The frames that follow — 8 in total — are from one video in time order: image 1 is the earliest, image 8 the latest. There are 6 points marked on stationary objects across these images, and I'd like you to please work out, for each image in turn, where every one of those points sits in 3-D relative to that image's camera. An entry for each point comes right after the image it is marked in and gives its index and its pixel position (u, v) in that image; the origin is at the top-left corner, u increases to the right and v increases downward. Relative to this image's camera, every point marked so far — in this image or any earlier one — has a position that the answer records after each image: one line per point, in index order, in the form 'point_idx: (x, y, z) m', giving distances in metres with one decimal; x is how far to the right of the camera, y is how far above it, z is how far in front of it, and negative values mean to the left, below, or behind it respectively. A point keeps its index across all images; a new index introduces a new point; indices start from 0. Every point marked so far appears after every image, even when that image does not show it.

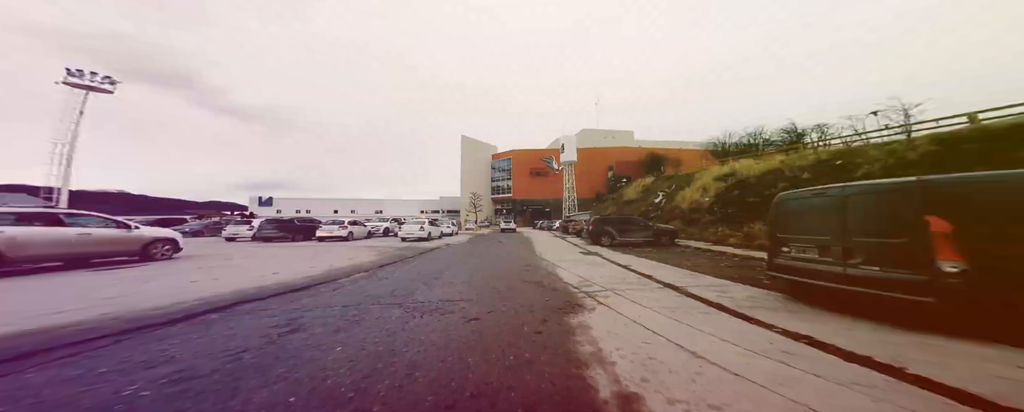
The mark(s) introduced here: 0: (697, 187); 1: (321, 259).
0: (+14.5, +1.5, +19.3) m
1: (-7.3, -2.1, +9.9) m
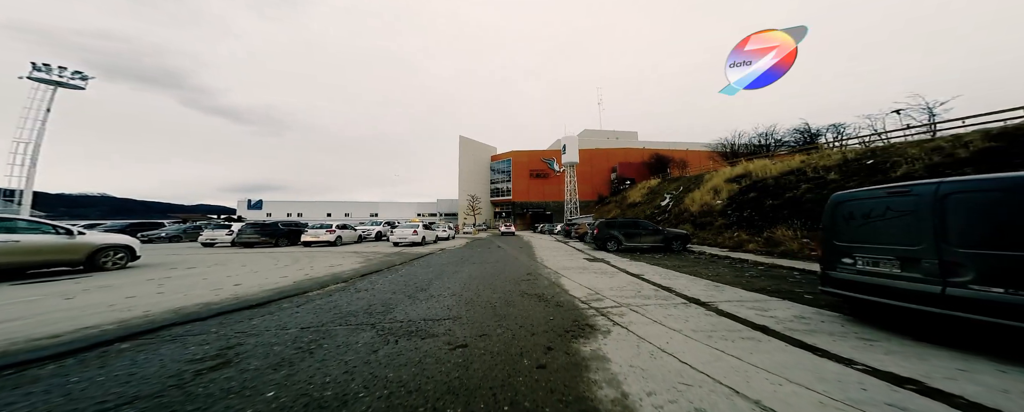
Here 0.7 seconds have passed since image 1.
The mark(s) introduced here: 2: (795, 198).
0: (+14.5, +1.2, +18.3) m
1: (-7.4, -2.2, +8.9) m
2: (+13.3, +0.3, +11.7) m
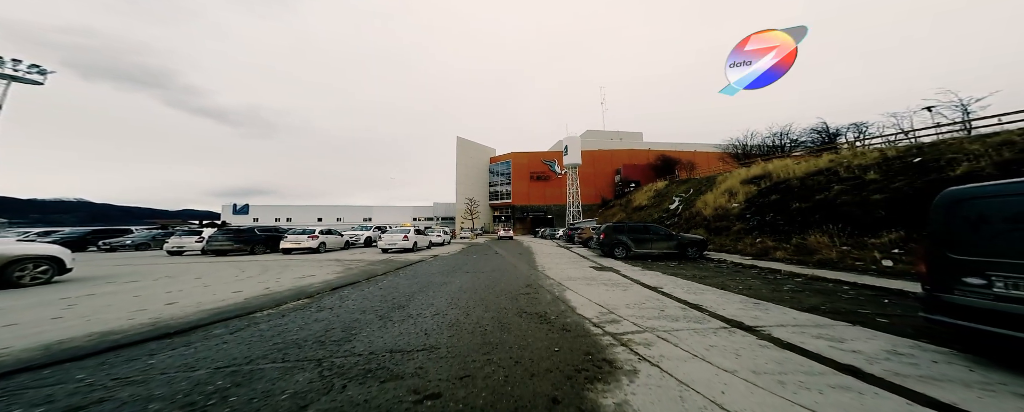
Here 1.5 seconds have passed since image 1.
0: (+14.4, +1.0, +17.2) m
1: (-7.5, -2.2, +7.7) m
2: (+13.3, +0.2, +10.5) m
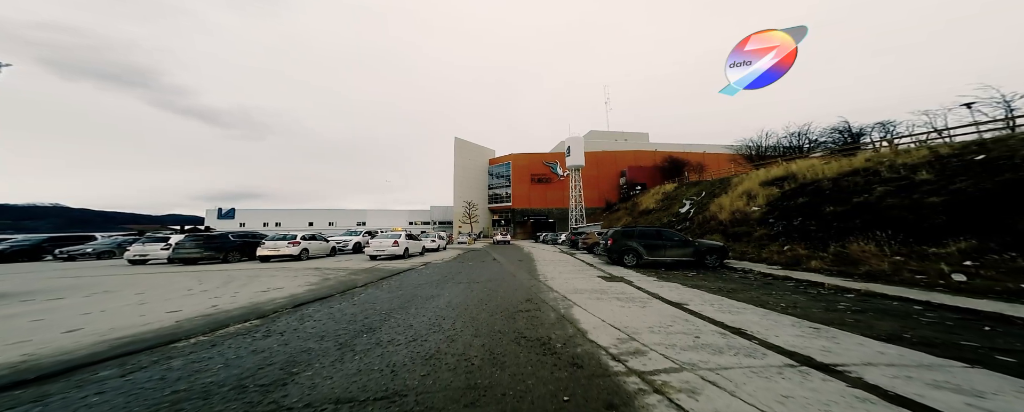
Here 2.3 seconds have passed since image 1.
0: (+14.4, +0.8, +16.0) m
1: (-7.6, -2.2, +6.6) m
2: (+13.2, +0.1, +9.4) m
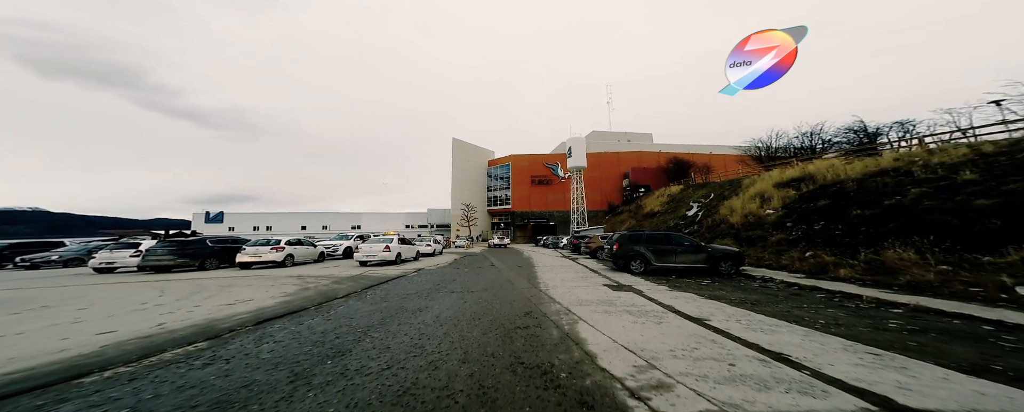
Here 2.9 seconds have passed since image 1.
0: (+14.4, +0.6, +15.3) m
1: (-7.6, -2.3, +5.9) m
2: (+13.1, 0.0, +8.6) m
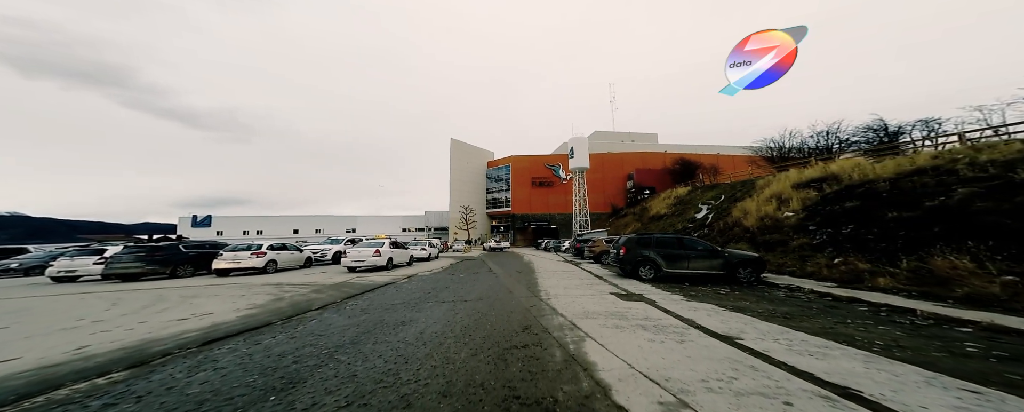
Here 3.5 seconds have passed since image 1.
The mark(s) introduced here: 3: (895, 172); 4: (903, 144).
0: (+14.3, +0.5, +14.4) m
1: (-7.7, -2.2, +5.1) m
2: (+13.1, 0.0, +7.8) m
3: (+15.4, +1.4, +10.3) m
4: (+19.8, +3.2, +12.9) m
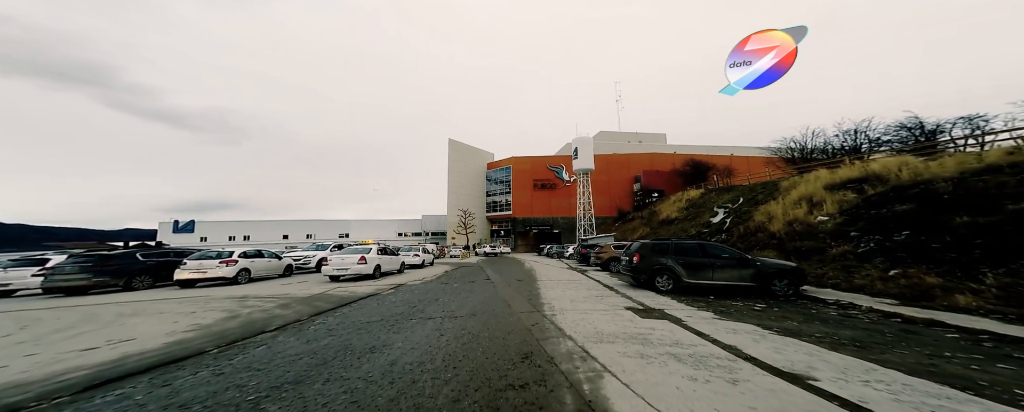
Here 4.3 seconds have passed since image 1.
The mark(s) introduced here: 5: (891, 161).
0: (+14.3, +0.3, +13.3) m
1: (-7.7, -2.1, +4.0) m
2: (+13.1, -0.1, +6.6) m
3: (+15.4, +1.3, +9.2) m
4: (+19.8, +3.0, +11.8) m
5: (+17.3, +2.1, +11.9) m
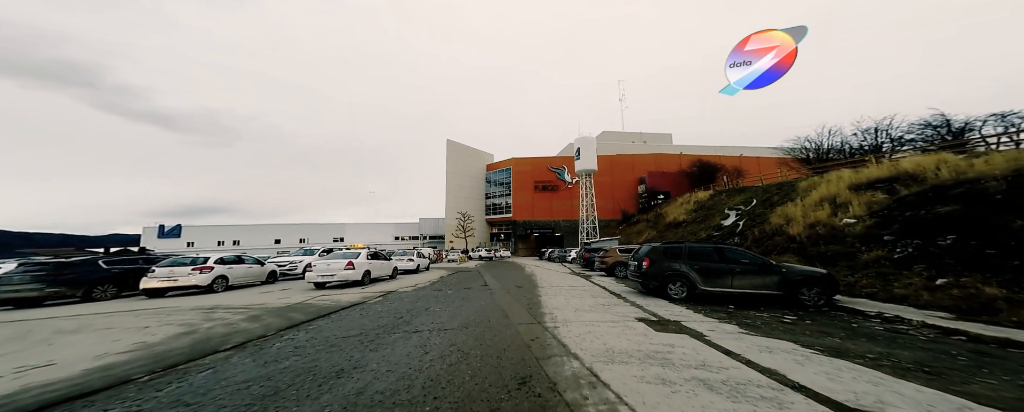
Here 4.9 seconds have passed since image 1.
0: (+14.3, +0.2, +12.5) m
1: (-7.8, -2.1, +3.3) m
2: (+13.0, 0.0, +5.8) m
3: (+15.4, +1.3, +8.4) m
4: (+19.8, +3.0, +11.0) m
5: (+17.3, +2.1, +11.2) m
